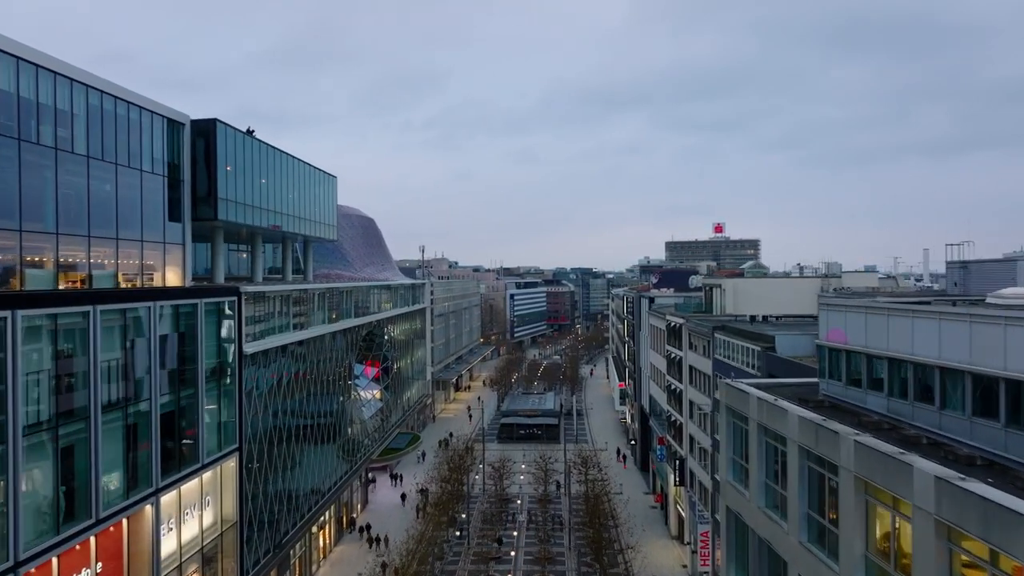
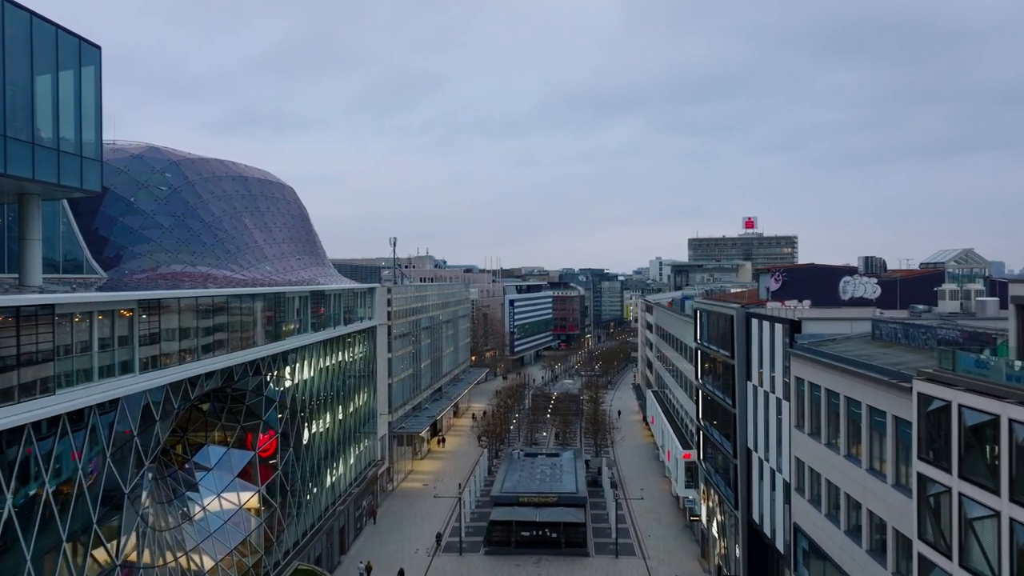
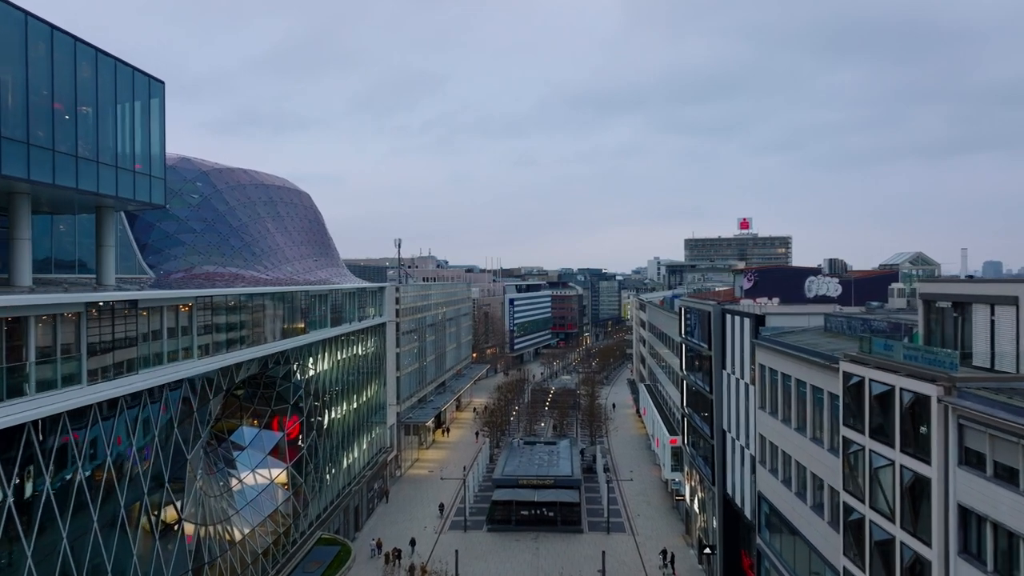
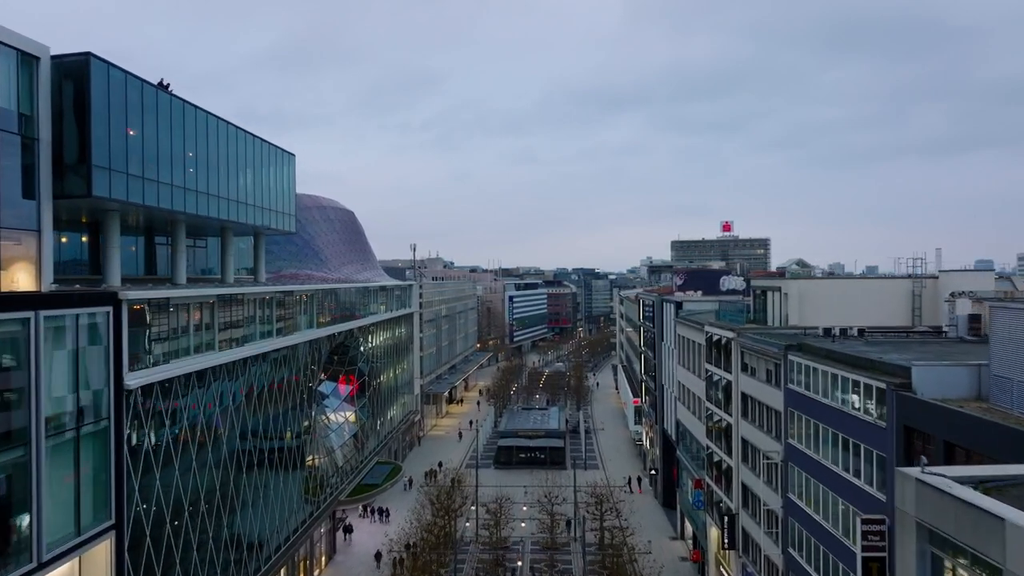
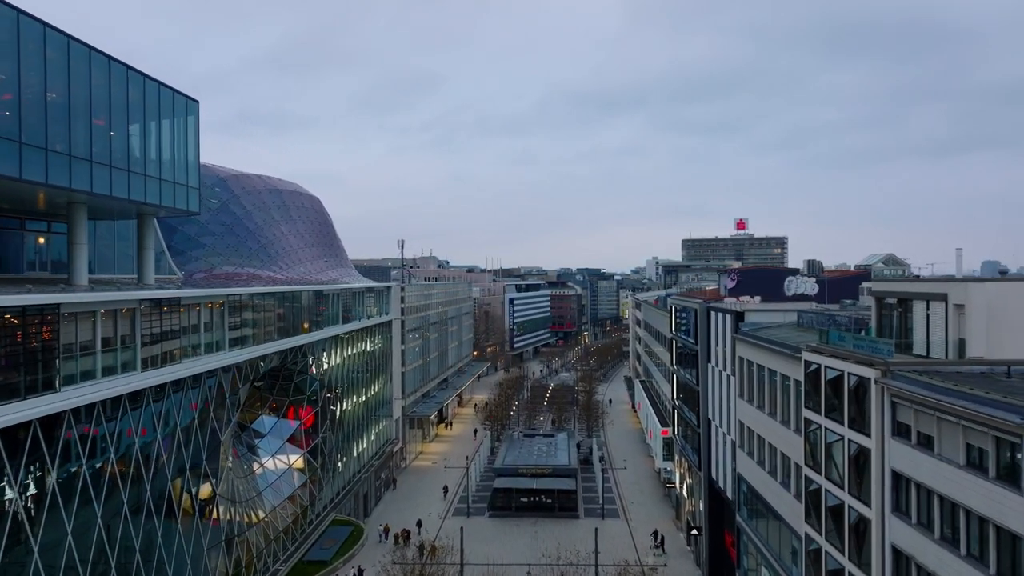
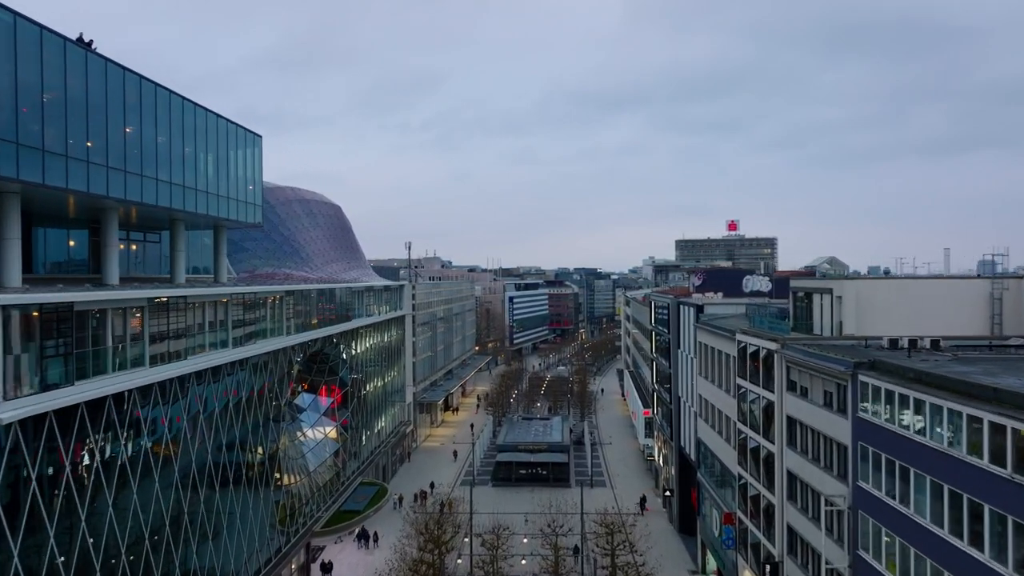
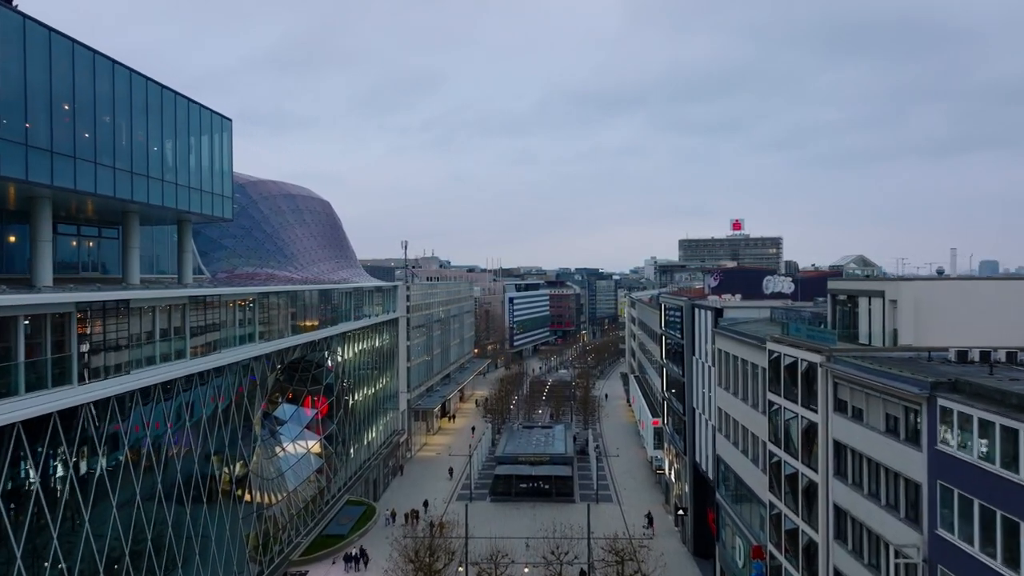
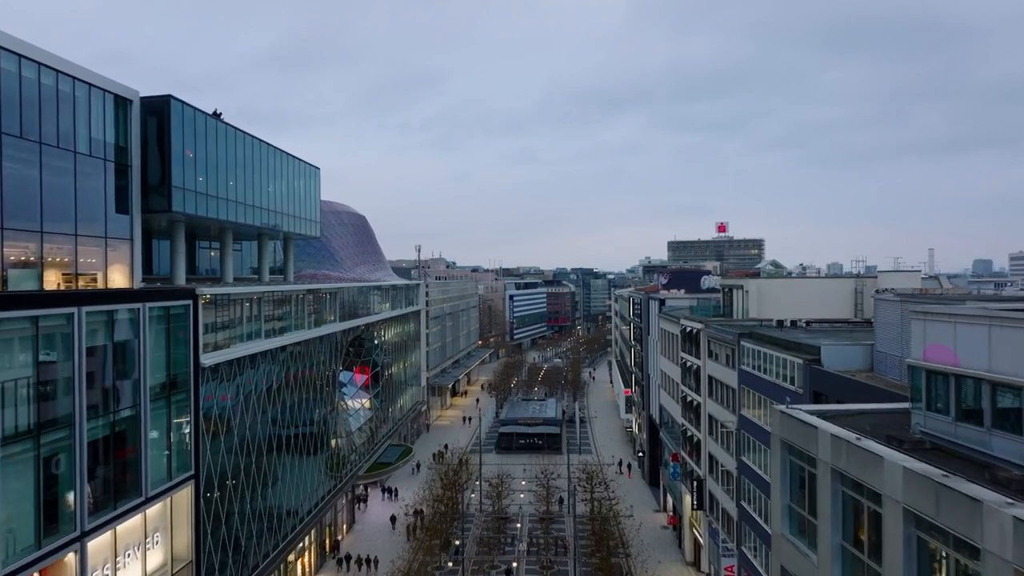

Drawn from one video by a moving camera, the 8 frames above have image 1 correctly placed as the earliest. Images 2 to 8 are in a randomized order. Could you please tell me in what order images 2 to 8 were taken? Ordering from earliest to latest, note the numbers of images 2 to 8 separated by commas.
8, 4, 6, 7, 5, 3, 2
